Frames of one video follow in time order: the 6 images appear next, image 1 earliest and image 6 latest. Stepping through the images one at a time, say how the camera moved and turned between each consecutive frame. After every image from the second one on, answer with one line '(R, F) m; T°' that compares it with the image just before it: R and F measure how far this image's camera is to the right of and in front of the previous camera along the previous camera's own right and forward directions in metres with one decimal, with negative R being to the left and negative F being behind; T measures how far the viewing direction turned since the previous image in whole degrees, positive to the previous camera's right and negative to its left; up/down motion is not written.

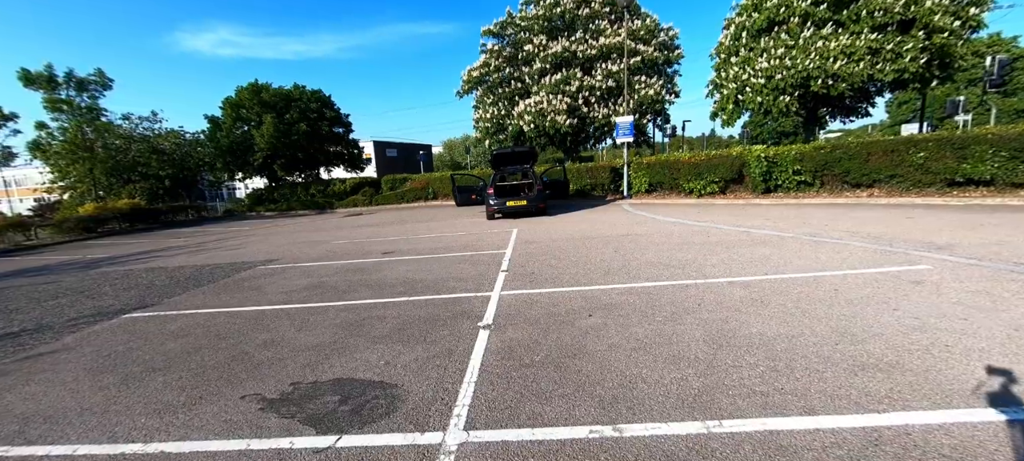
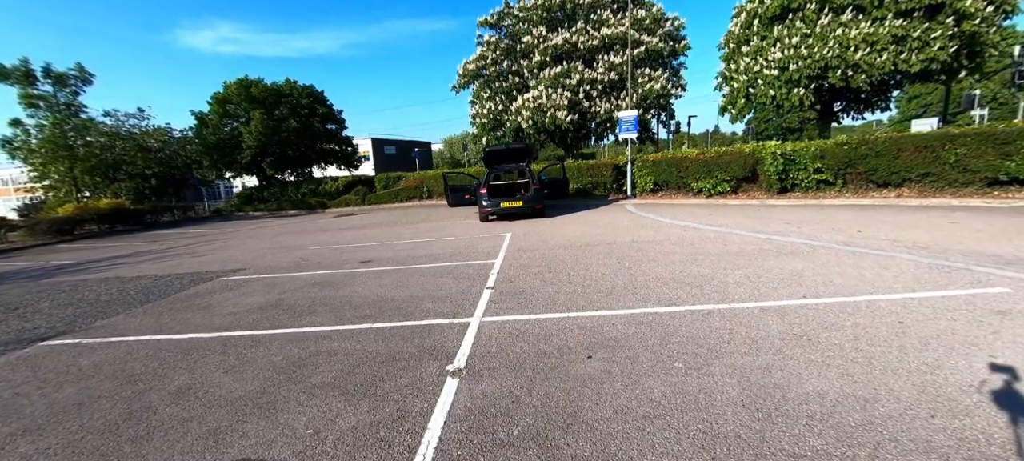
(+0.2, +0.9) m; 0°
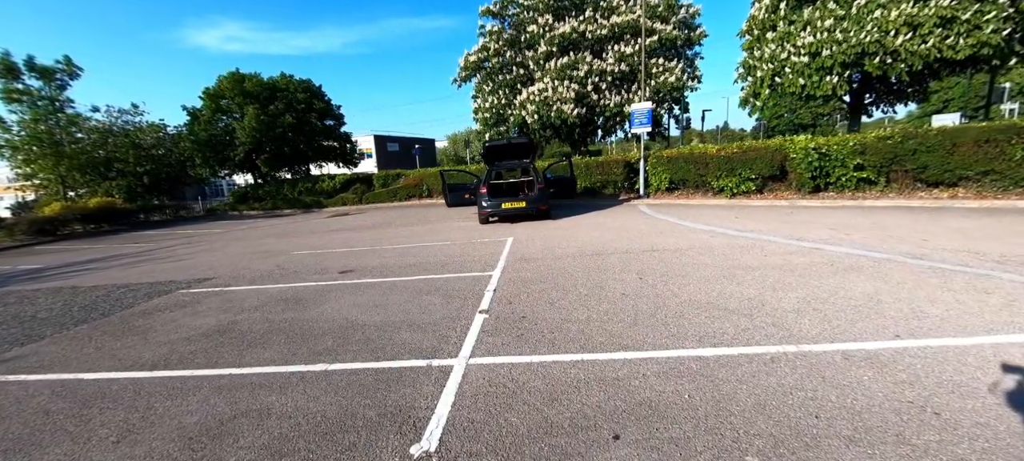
(+0.1, +1.0) m; -1°
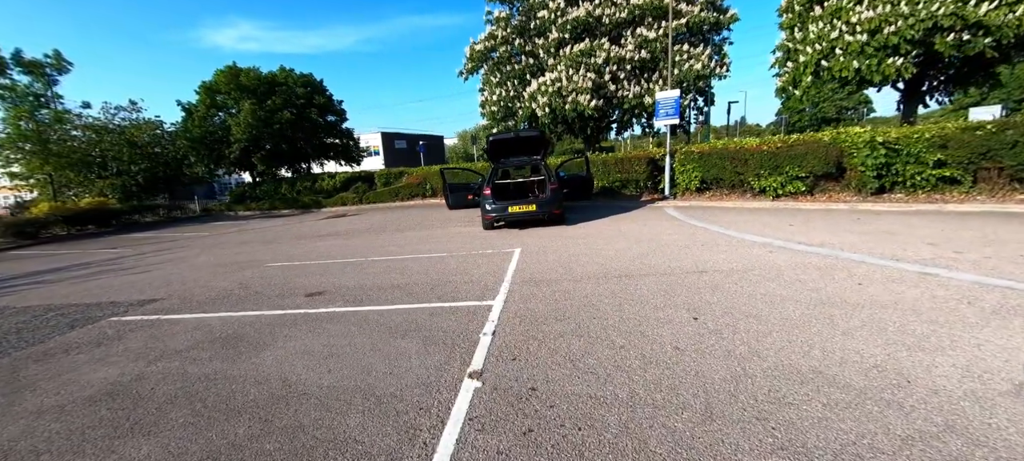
(0.0, +1.3) m; -2°
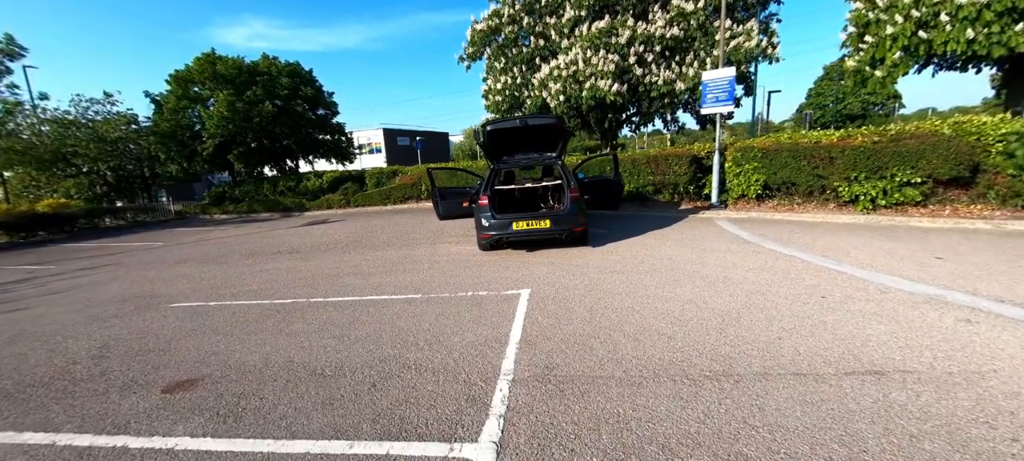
(0.0, +2.2) m; -1°
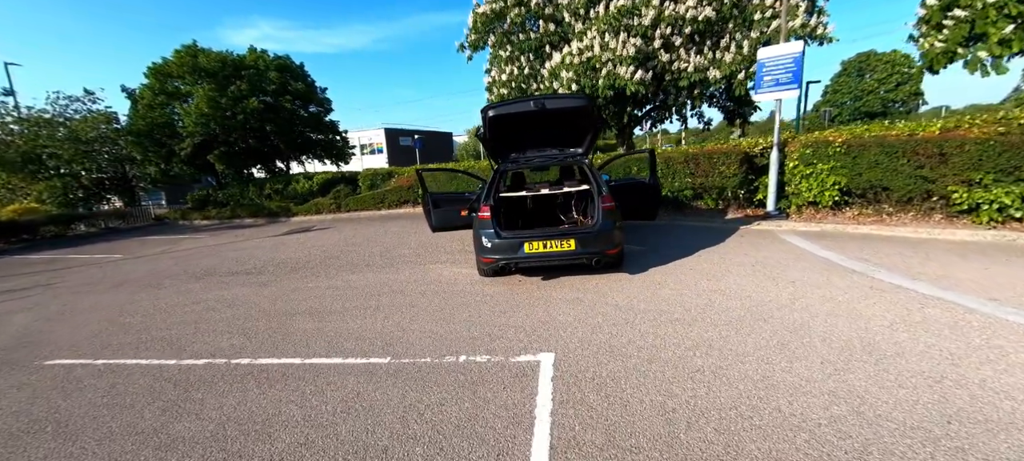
(-0.1, +1.6) m; -1°
